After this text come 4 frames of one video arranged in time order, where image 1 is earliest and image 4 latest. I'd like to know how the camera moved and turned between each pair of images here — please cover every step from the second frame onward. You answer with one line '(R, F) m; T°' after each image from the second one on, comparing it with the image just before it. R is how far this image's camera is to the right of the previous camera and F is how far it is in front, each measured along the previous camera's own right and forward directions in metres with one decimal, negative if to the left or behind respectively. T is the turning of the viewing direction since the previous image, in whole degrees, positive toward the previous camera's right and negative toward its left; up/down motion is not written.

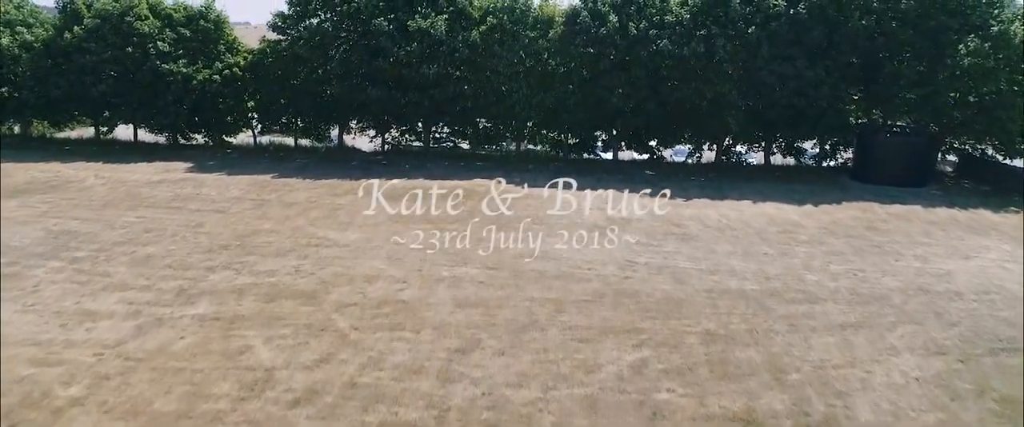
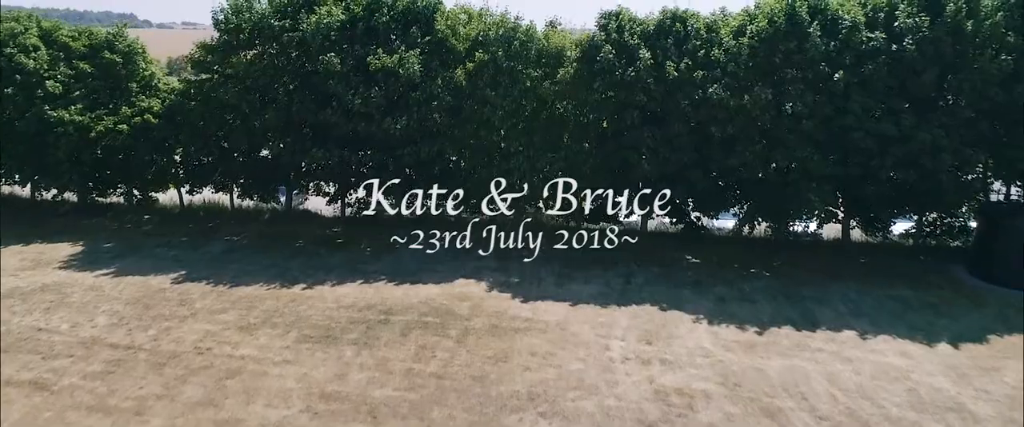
(+0.1, +3.8) m; 0°
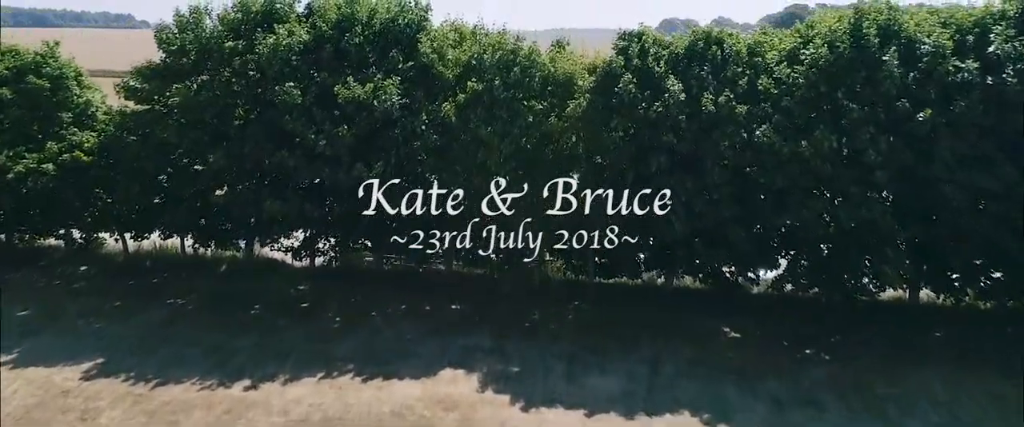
(0.0, +2.0) m; 0°
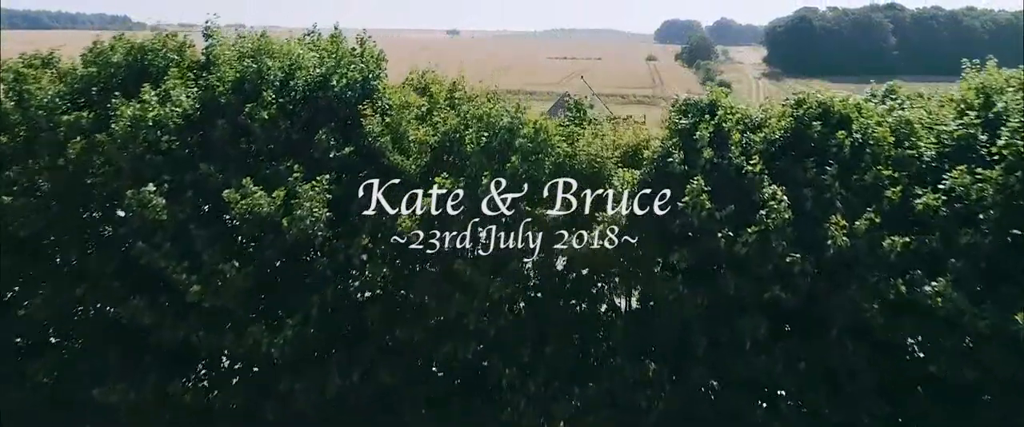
(0.0, +3.4) m; 0°
